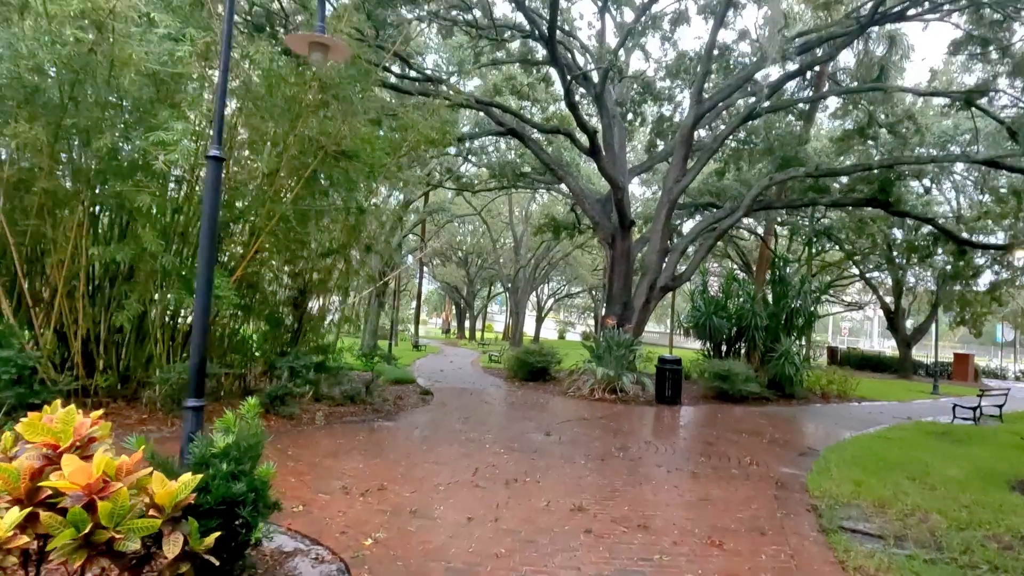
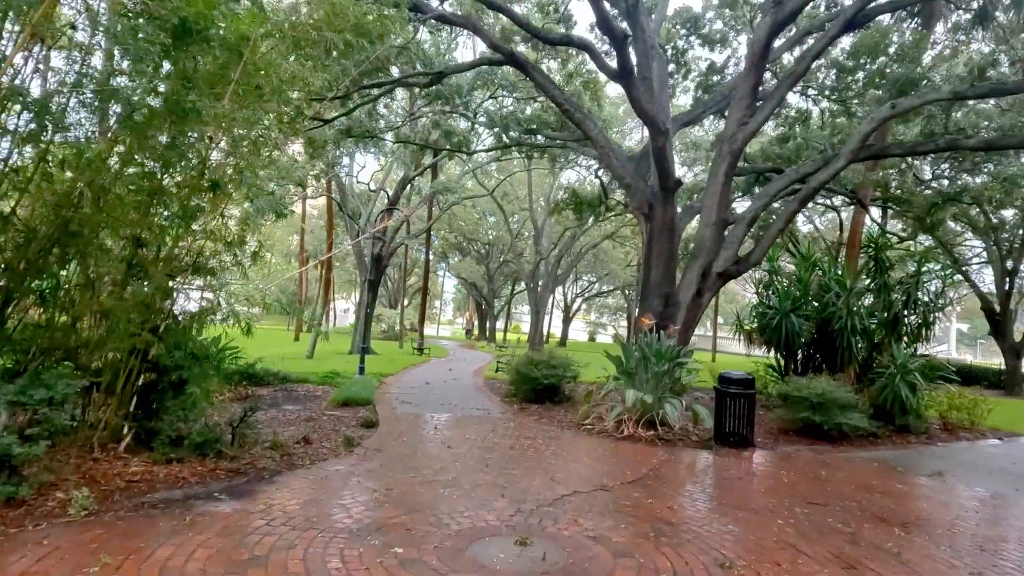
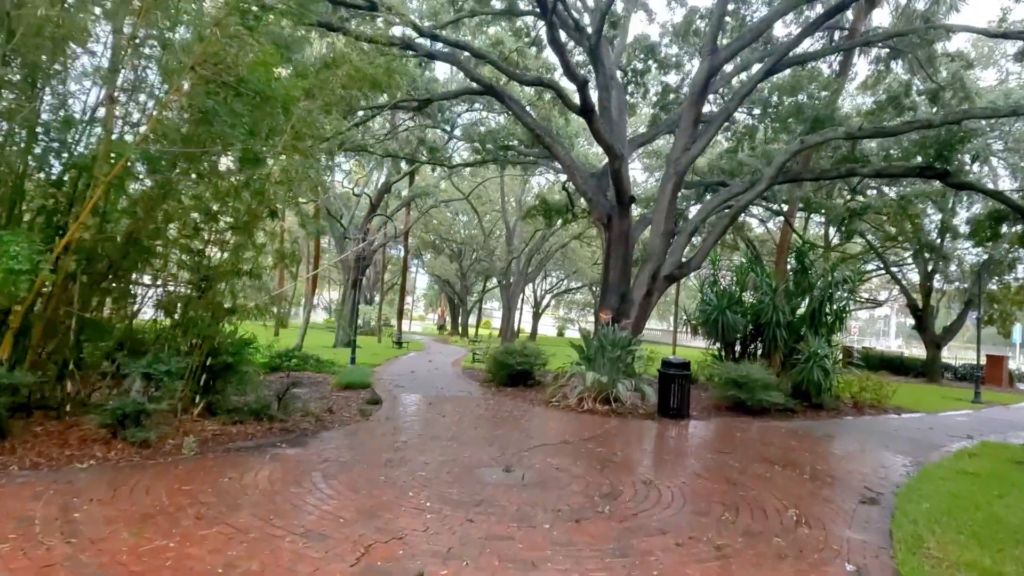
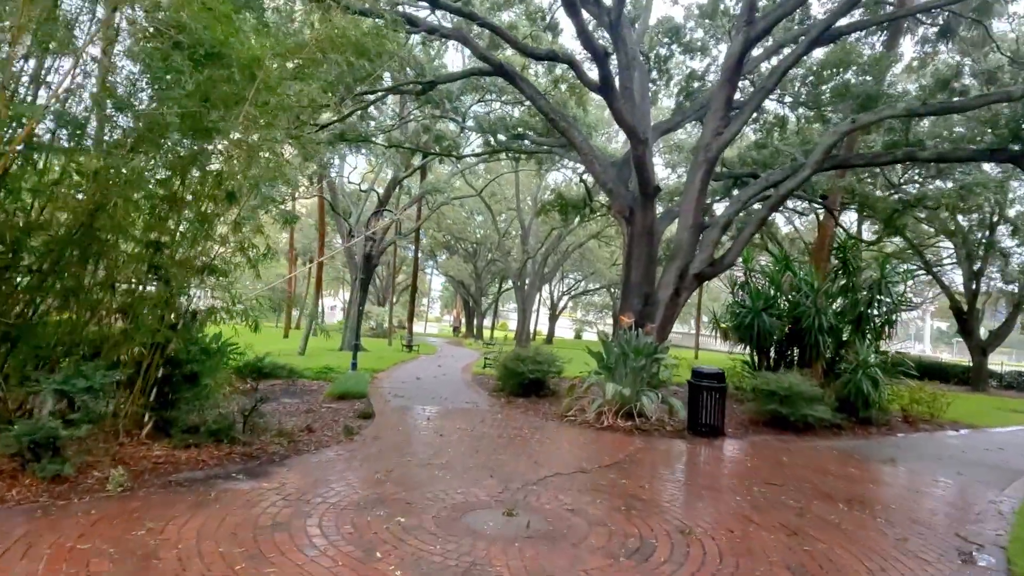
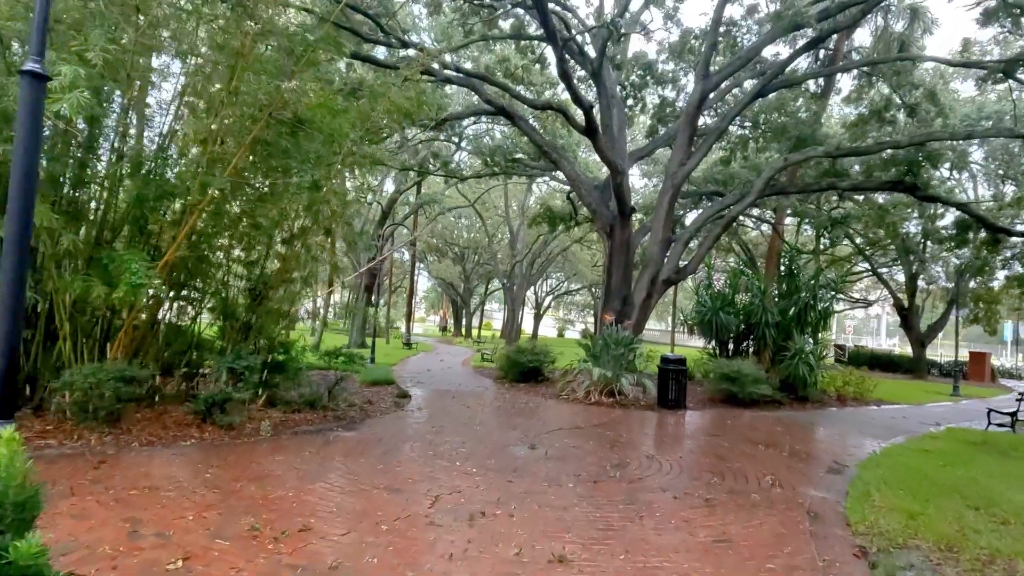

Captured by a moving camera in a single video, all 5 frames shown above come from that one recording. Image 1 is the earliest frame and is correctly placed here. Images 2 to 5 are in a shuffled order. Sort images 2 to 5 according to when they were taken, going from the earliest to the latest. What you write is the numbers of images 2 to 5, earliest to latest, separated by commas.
5, 3, 4, 2
